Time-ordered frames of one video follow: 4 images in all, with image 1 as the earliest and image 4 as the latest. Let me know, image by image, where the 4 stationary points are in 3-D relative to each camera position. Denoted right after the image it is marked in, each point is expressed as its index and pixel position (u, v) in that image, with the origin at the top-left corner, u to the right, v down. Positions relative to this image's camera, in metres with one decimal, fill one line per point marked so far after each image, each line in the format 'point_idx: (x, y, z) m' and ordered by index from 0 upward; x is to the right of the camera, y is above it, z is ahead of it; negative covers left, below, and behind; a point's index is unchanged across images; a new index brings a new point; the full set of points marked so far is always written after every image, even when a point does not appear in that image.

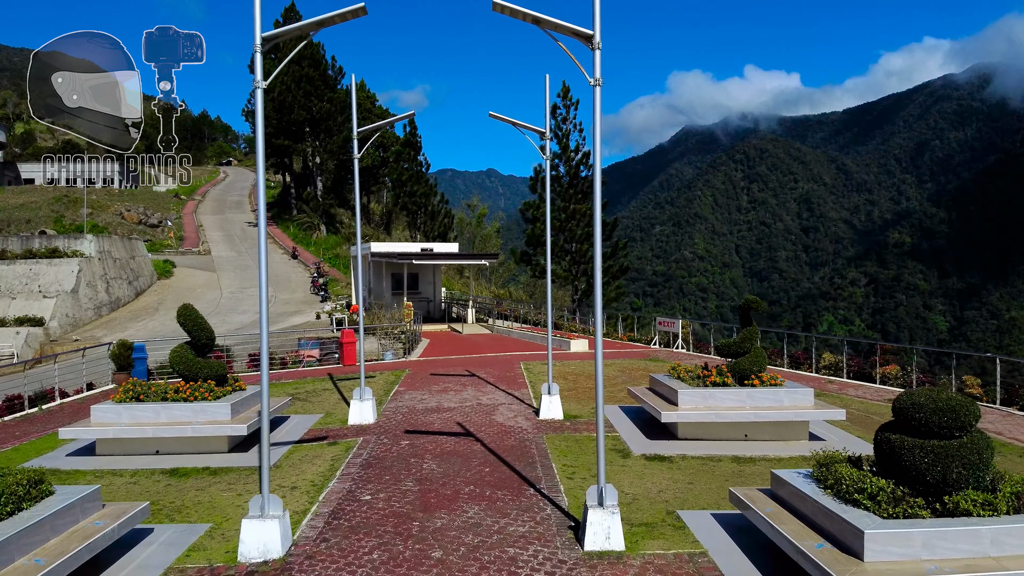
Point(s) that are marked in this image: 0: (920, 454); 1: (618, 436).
0: (+3.3, -1.3, +5.0) m
1: (+1.6, -2.2, +9.7) m
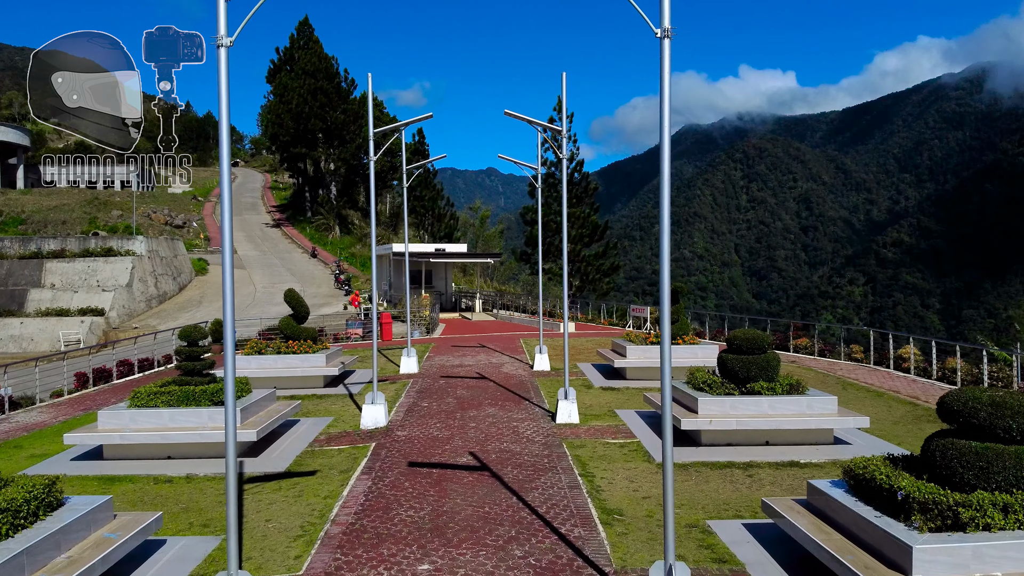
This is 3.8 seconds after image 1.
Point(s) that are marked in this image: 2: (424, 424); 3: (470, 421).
0: (+3.4, -1.1, +9.4) m
1: (+1.6, -2.0, +14.0) m
2: (-1.4, -2.2, +10.4) m
3: (-0.7, -2.2, +10.4) m
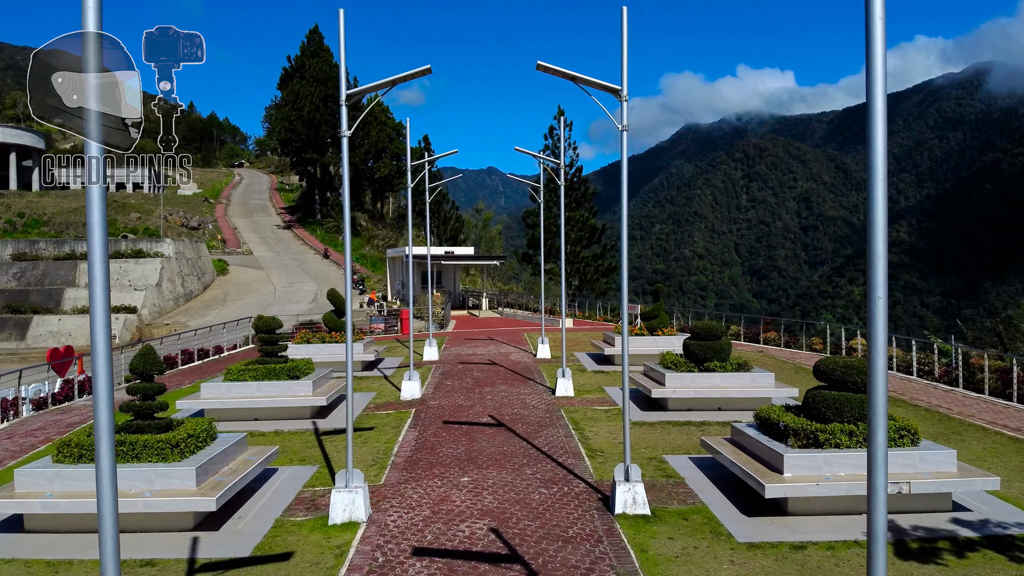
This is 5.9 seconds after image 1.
0: (+3.6, -1.1, +12.1) m
1: (+1.8, -2.0, +16.7) m
2: (-1.3, -2.2, +13.0) m
3: (-0.5, -2.2, +13.1) m
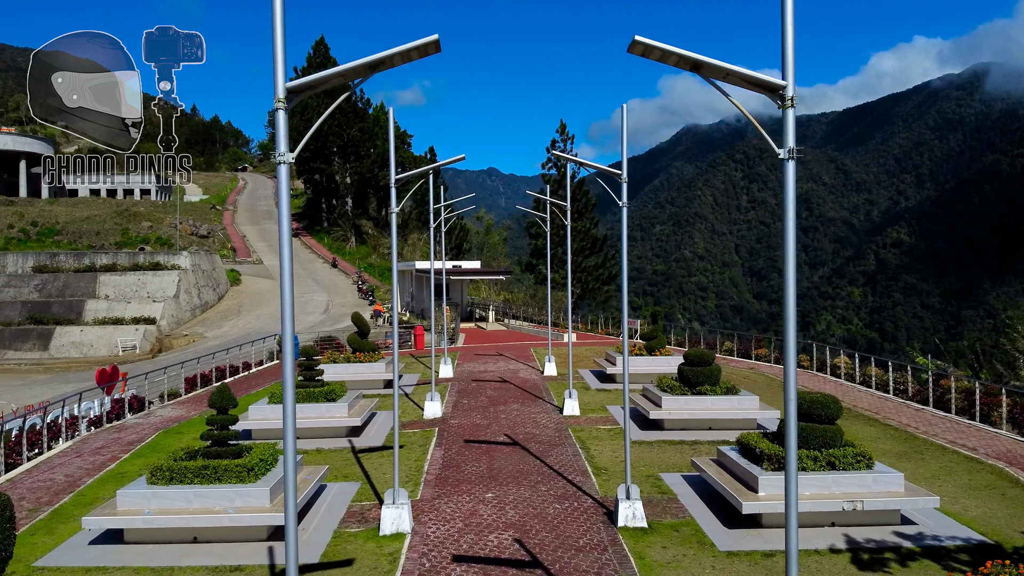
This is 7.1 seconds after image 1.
0: (+3.9, -1.8, +13.5) m
1: (+2.1, -2.7, +18.1) m
2: (-1.0, -2.9, +14.5) m
3: (-0.3, -2.9, +14.5) m
